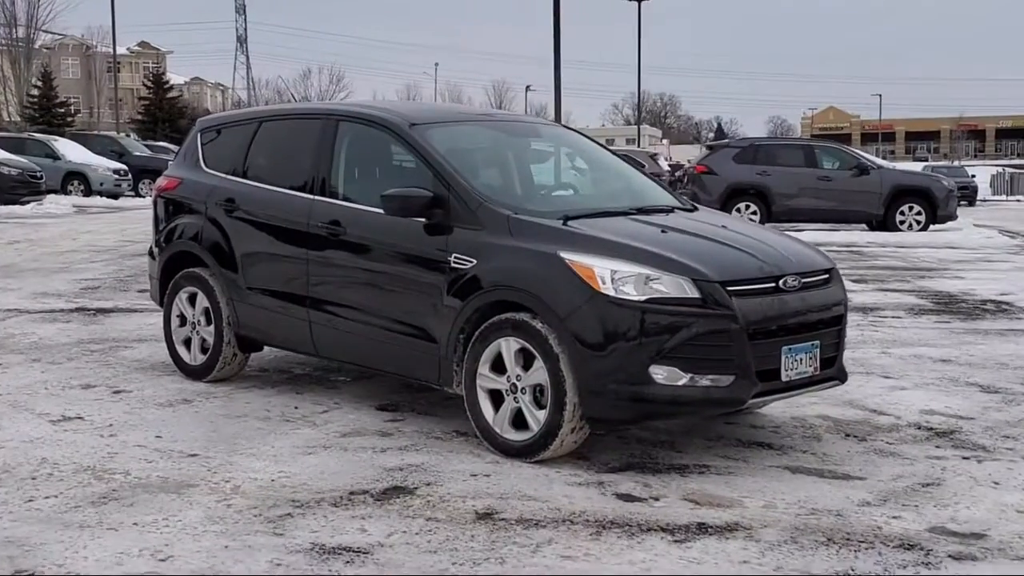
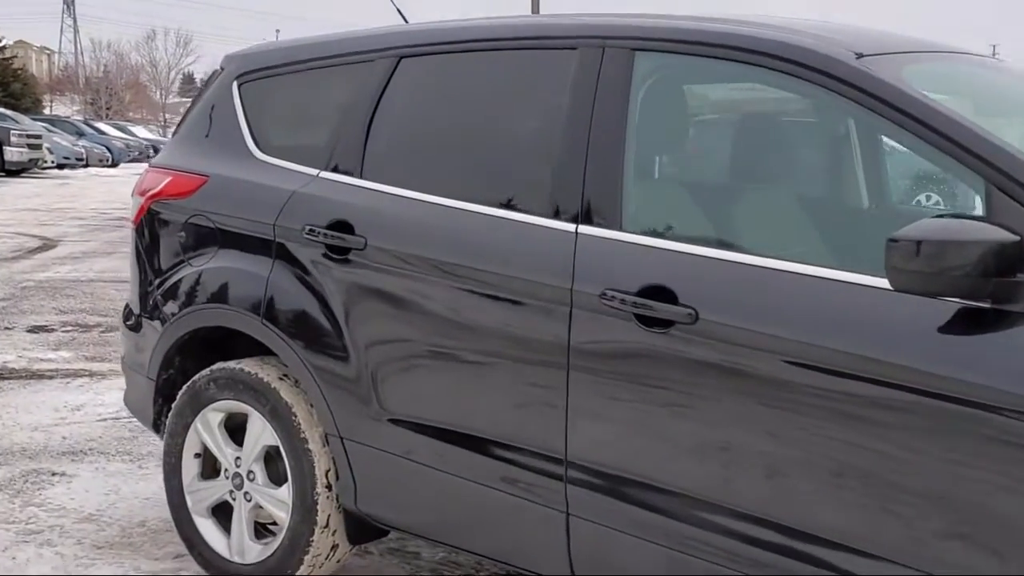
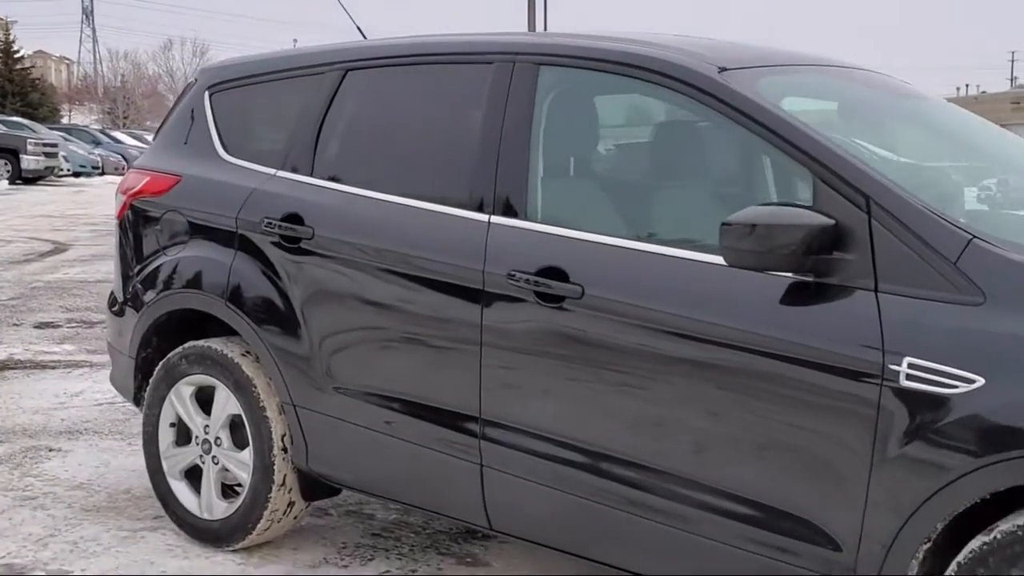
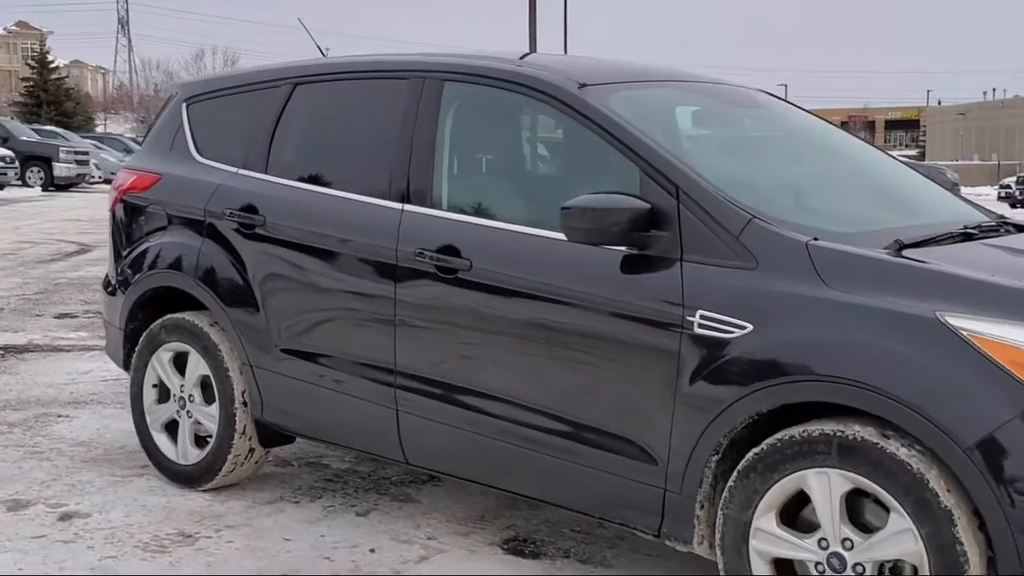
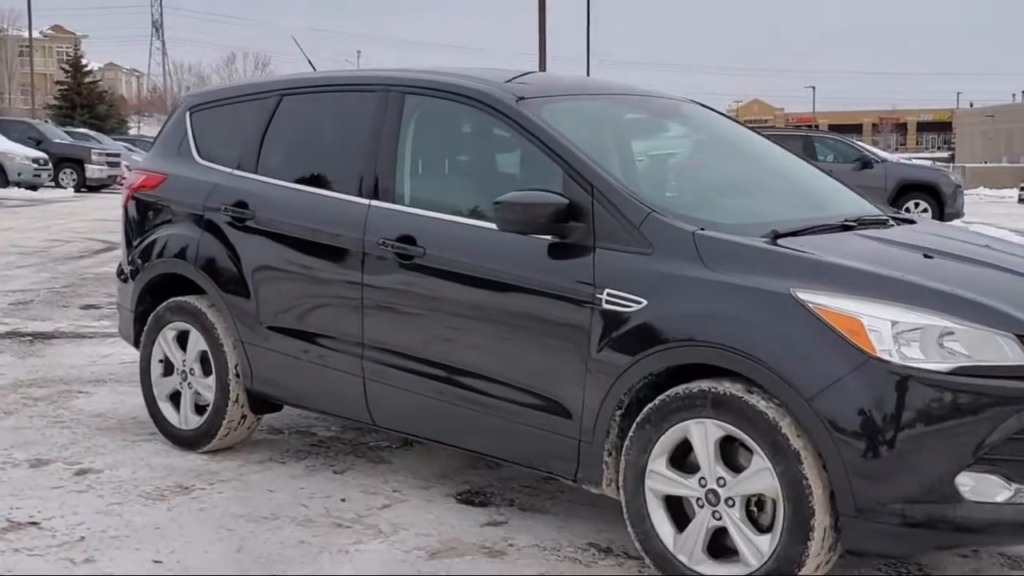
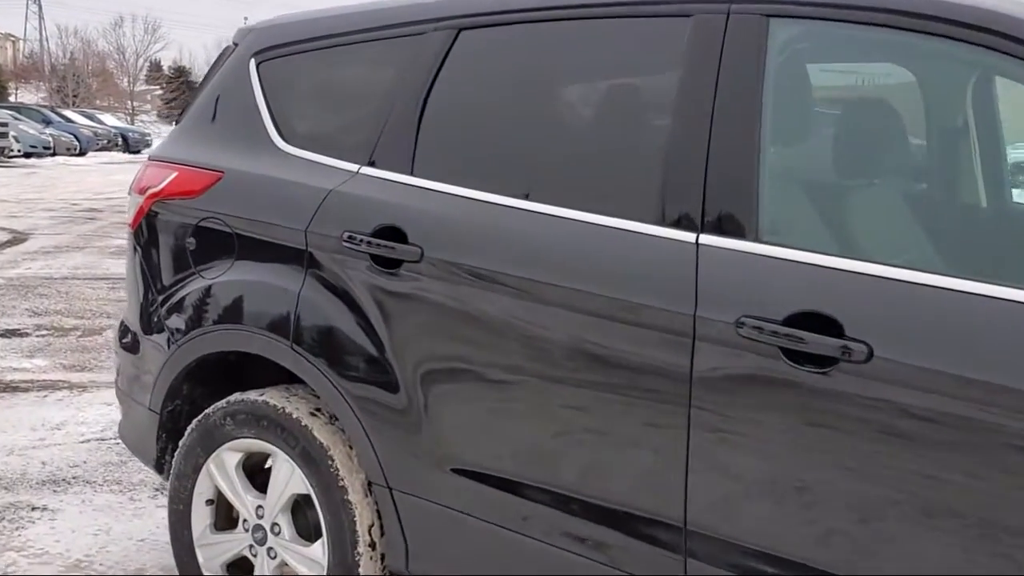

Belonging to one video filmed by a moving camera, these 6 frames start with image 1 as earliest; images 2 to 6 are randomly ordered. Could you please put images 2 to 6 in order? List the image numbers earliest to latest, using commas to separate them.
5, 4, 3, 2, 6
